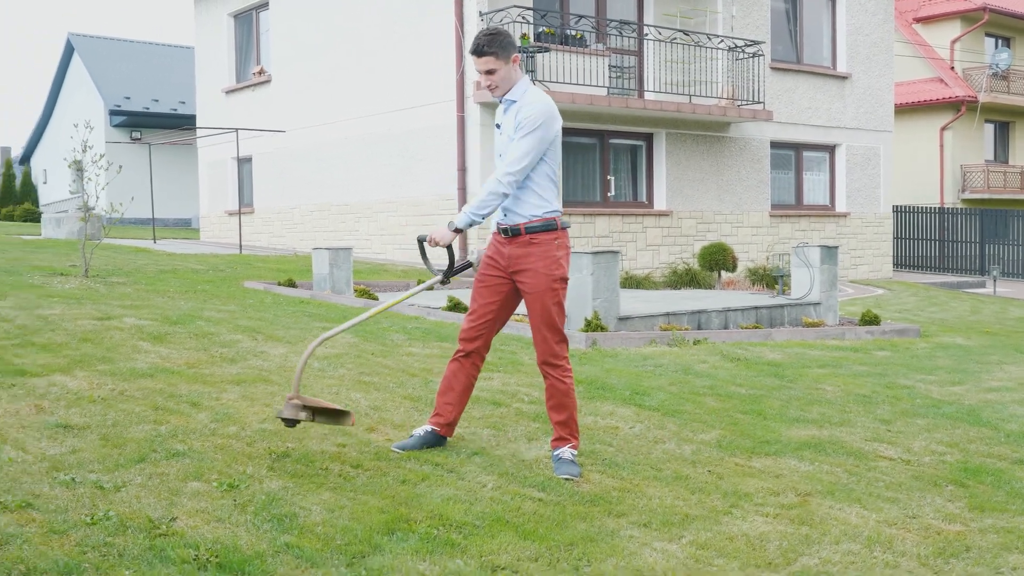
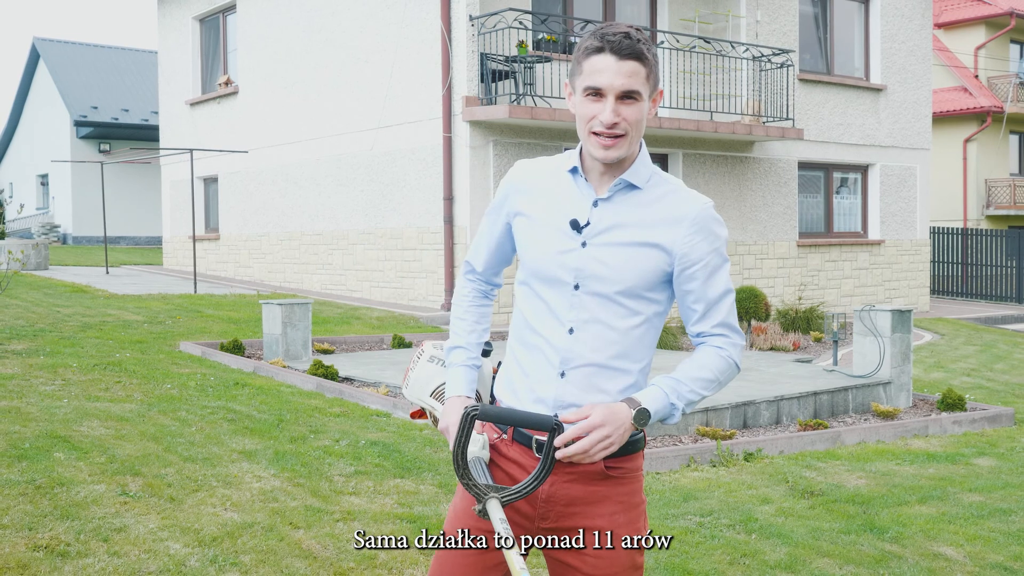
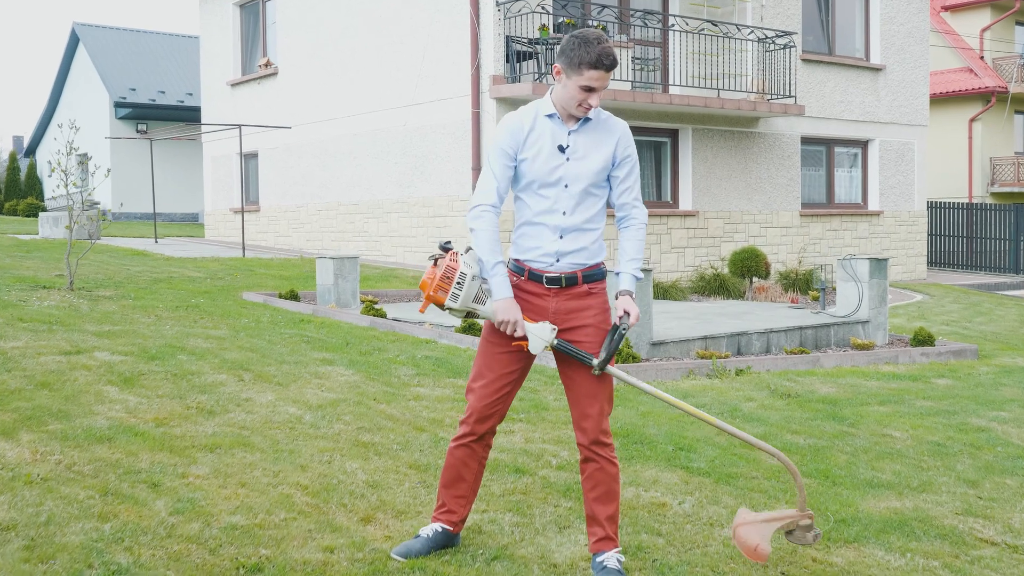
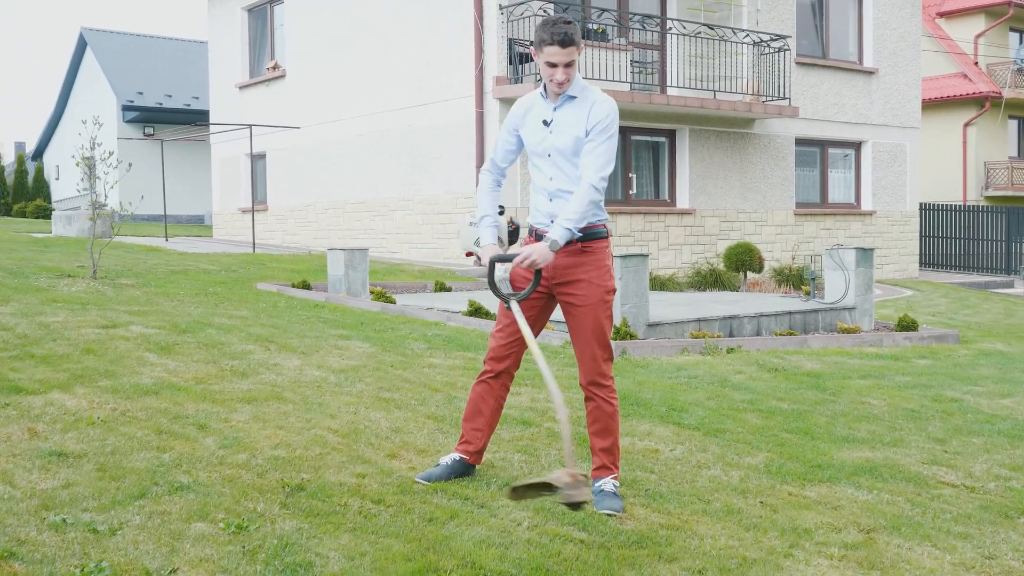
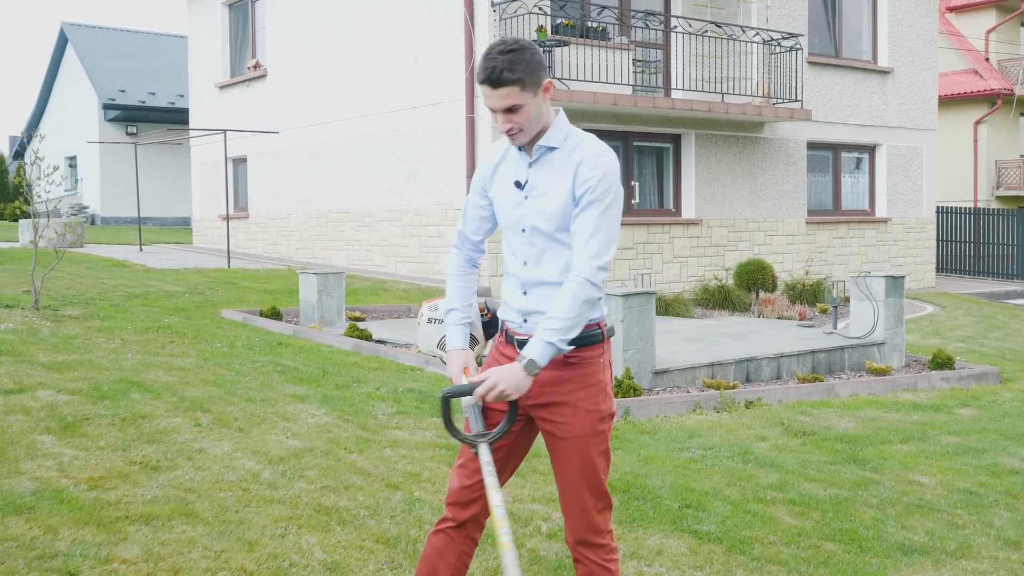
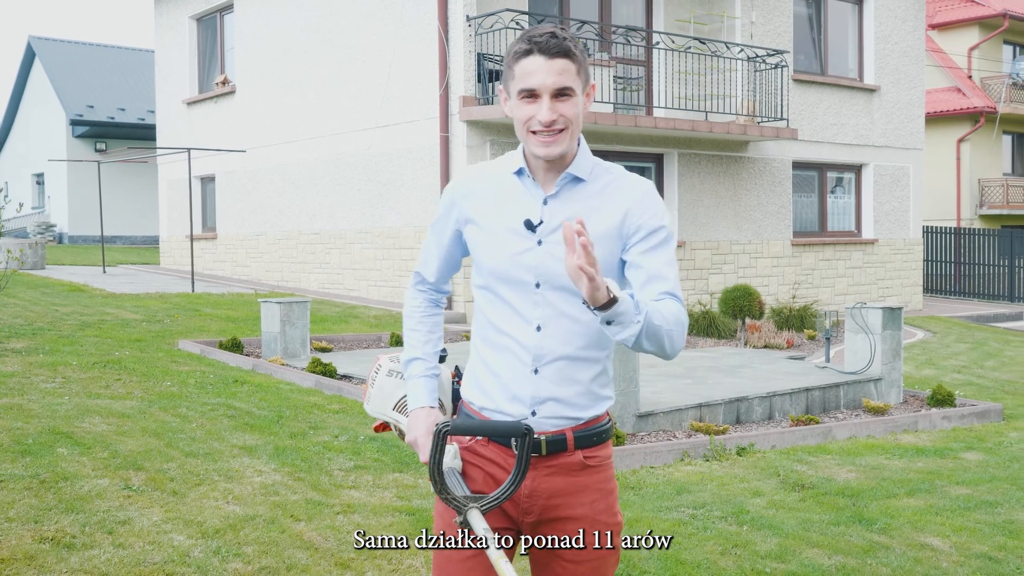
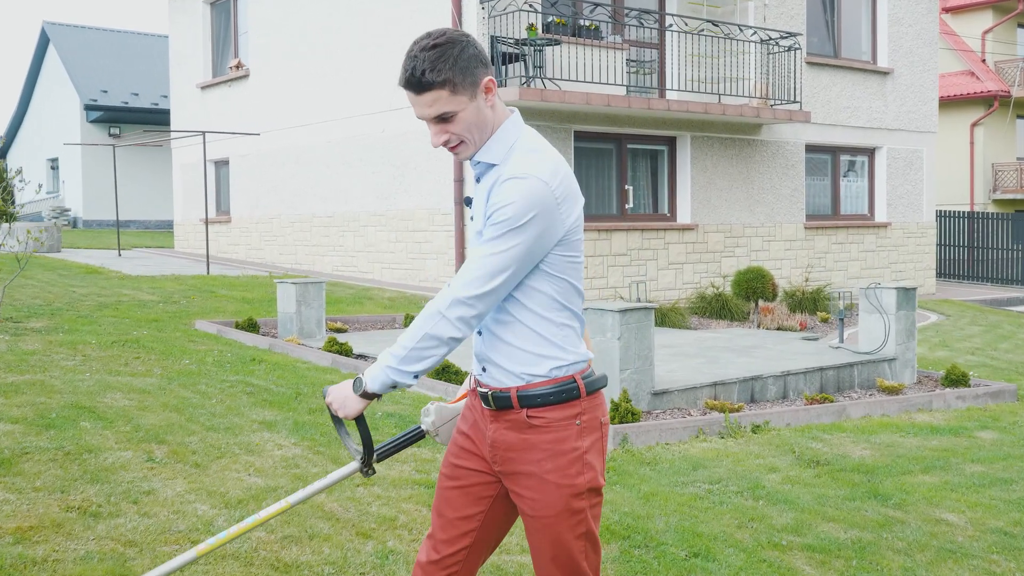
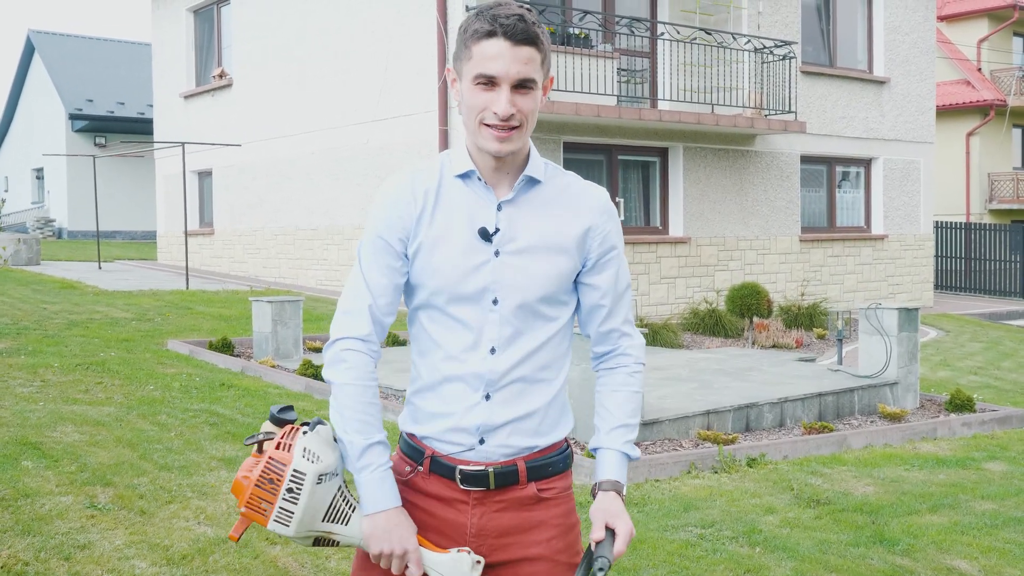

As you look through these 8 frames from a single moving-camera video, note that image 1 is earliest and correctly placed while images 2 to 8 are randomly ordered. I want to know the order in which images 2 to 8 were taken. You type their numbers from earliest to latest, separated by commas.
4, 3, 5, 7, 8, 2, 6
